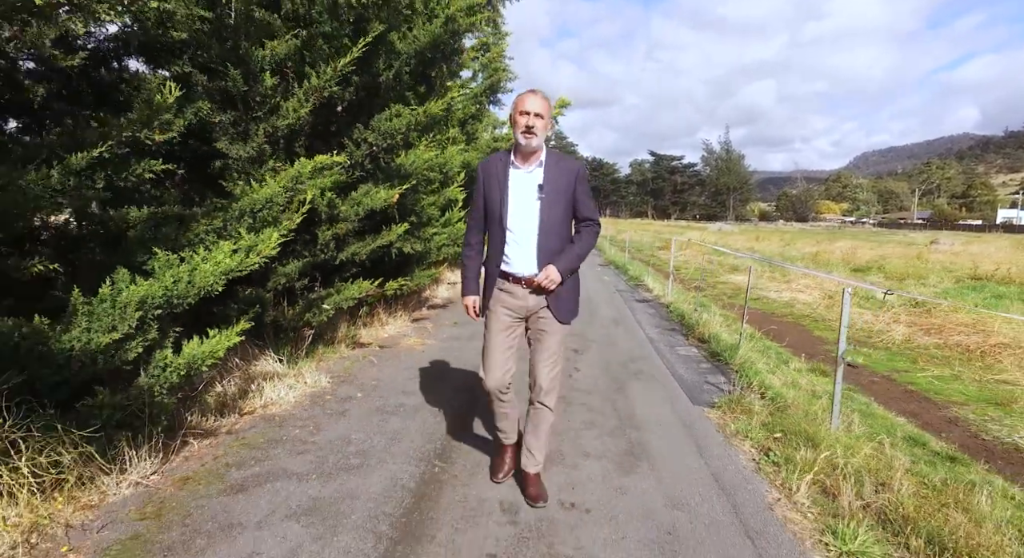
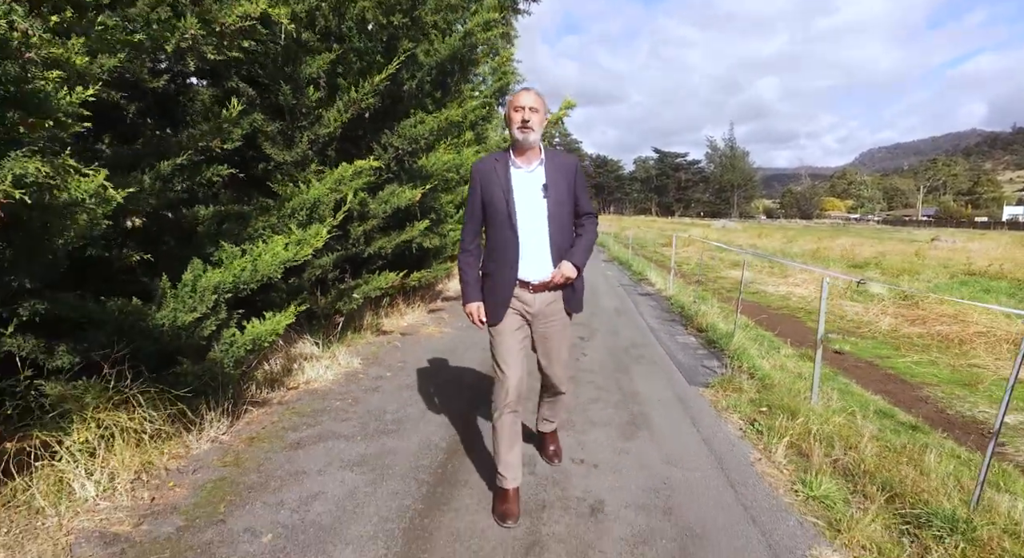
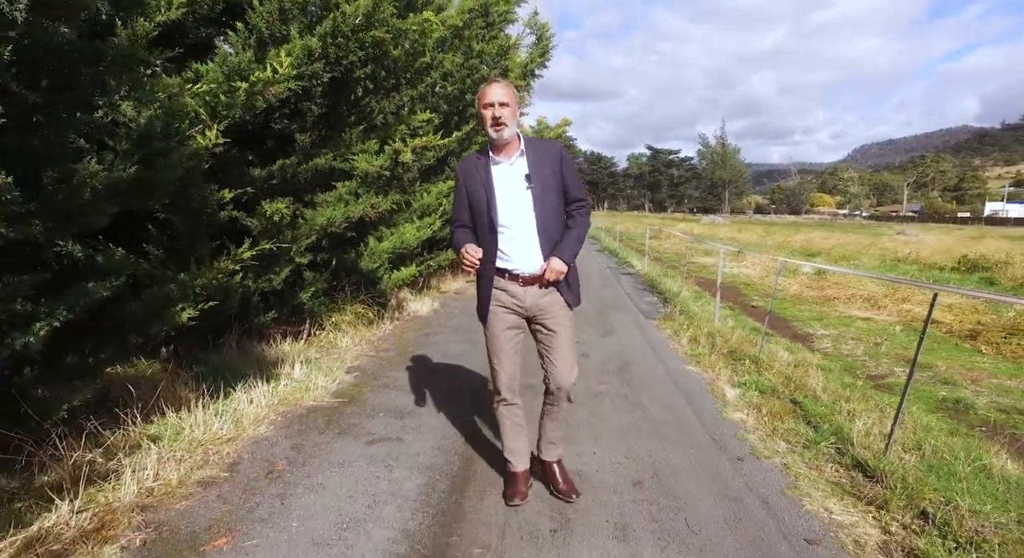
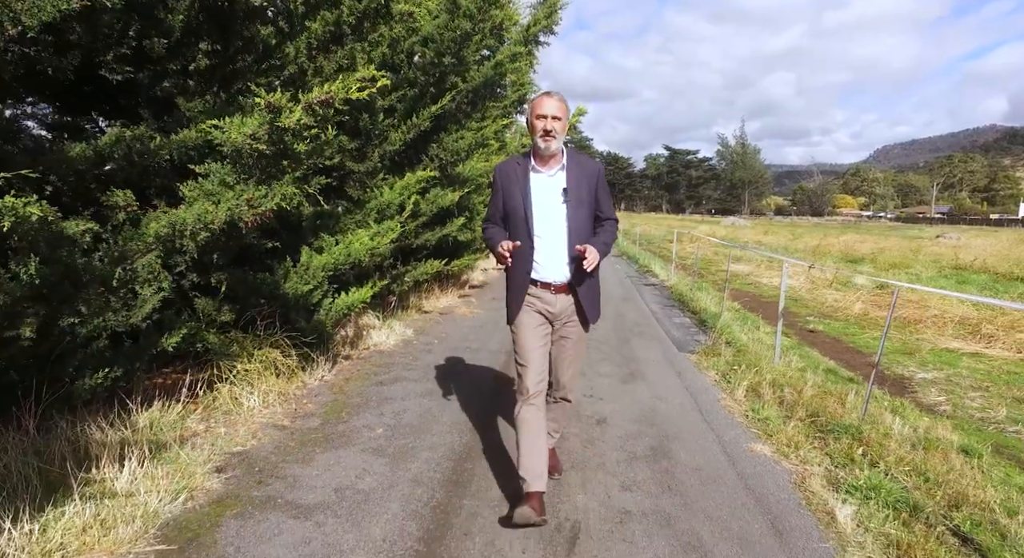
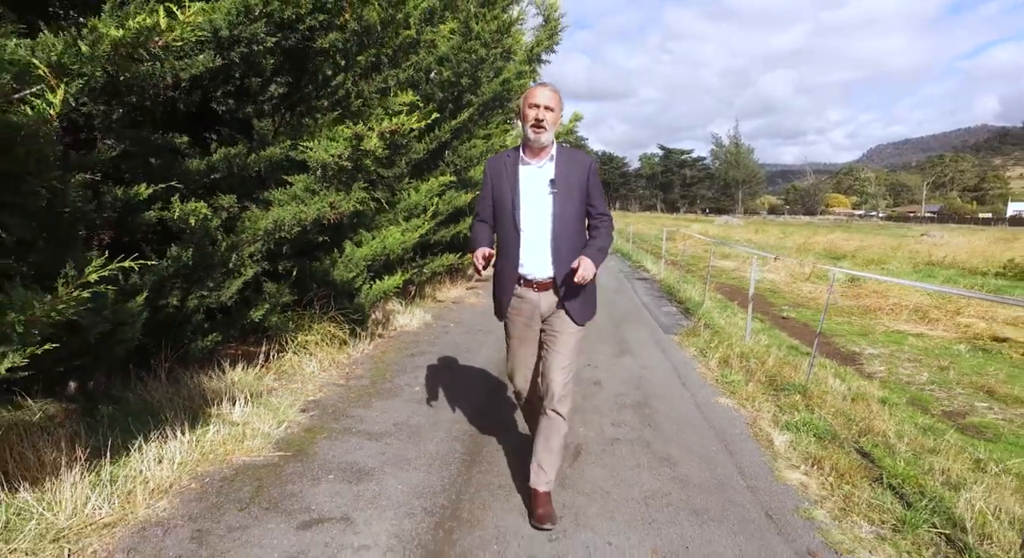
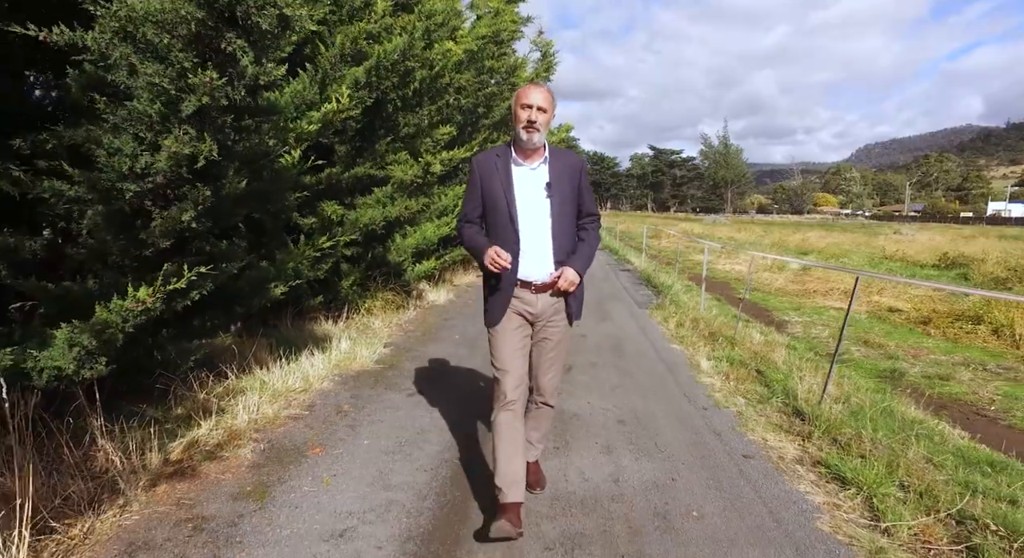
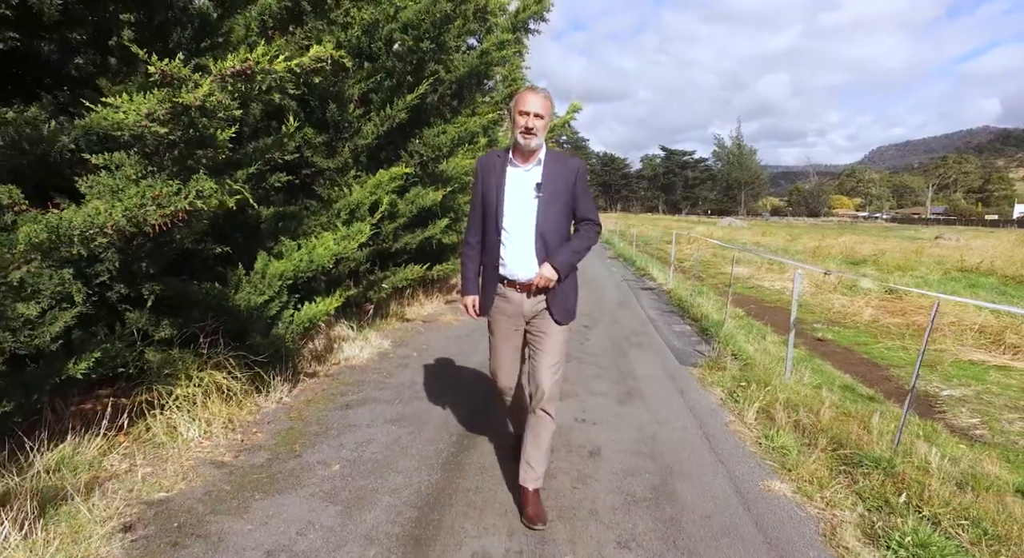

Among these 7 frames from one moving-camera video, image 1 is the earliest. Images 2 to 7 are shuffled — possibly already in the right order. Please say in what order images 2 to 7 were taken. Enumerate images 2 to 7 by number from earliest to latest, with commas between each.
2, 7, 4, 5, 3, 6
